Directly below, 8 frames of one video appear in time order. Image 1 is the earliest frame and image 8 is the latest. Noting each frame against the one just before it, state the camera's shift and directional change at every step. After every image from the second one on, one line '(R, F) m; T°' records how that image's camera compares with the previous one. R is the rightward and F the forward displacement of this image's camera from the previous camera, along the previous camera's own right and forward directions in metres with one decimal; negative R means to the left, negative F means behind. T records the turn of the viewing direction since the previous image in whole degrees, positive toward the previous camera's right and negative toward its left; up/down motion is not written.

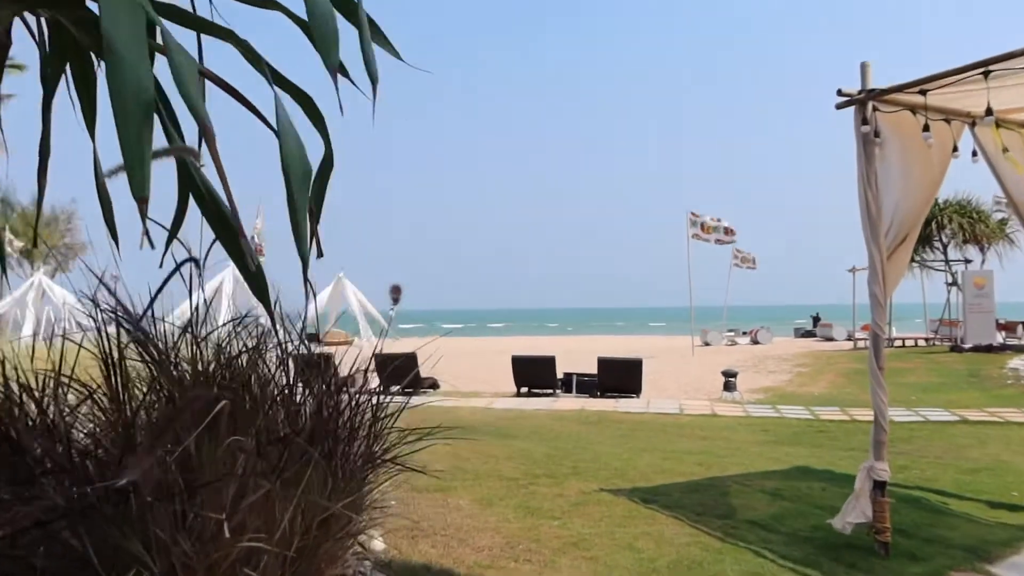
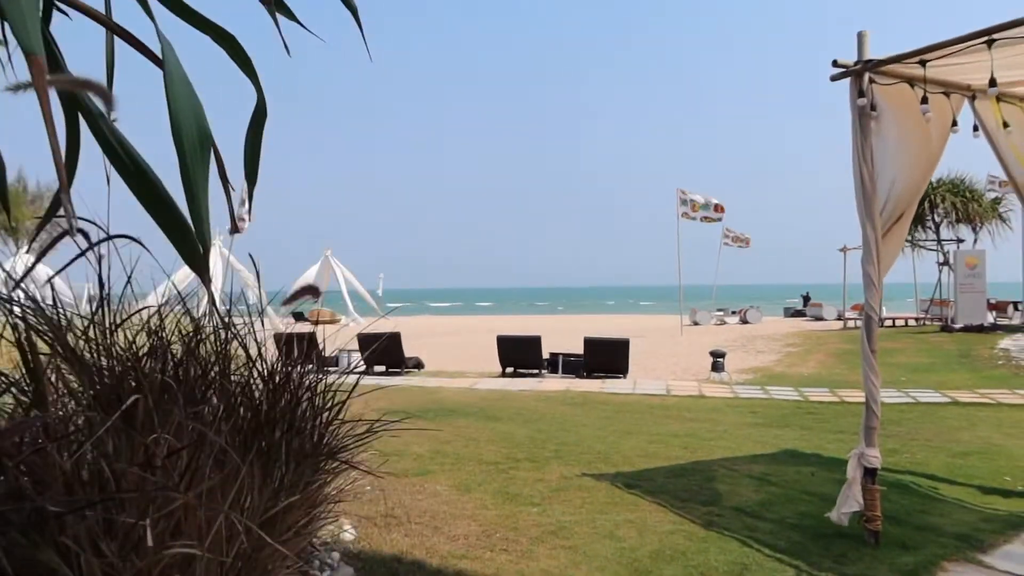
(+0.1, +0.2) m; +1°
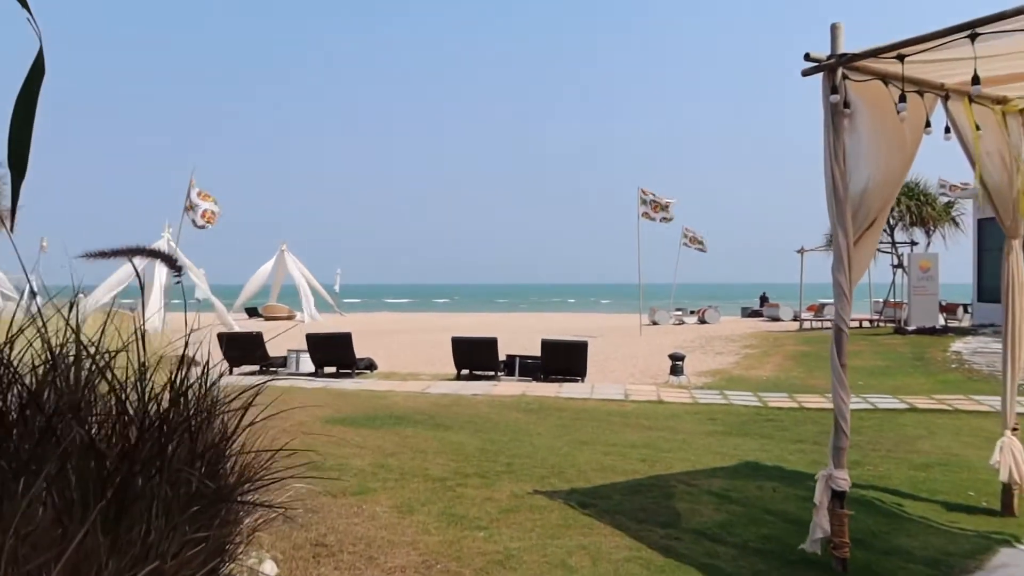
(+0.1, +0.4) m; +3°
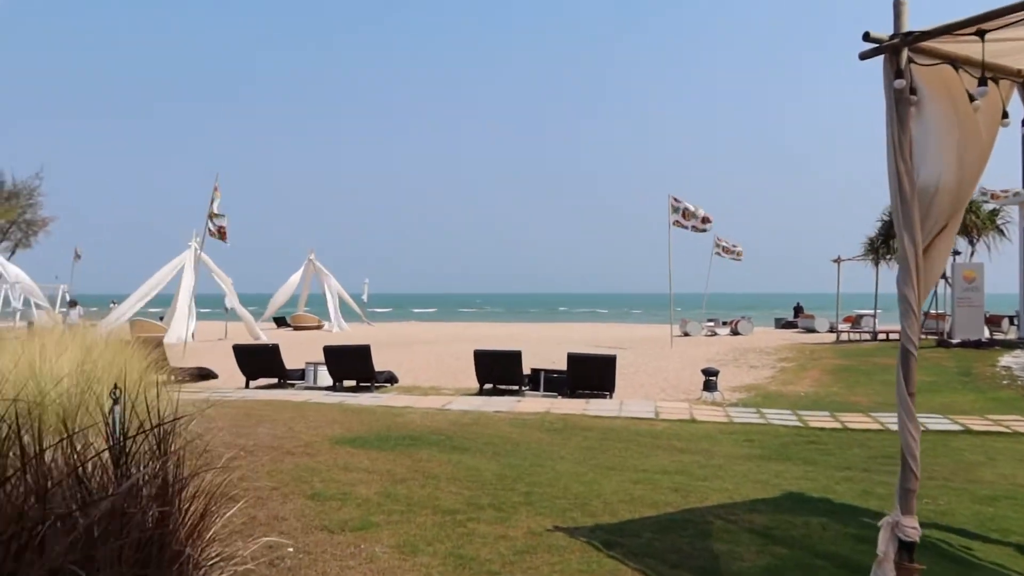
(+0.1, +0.5) m; -2°
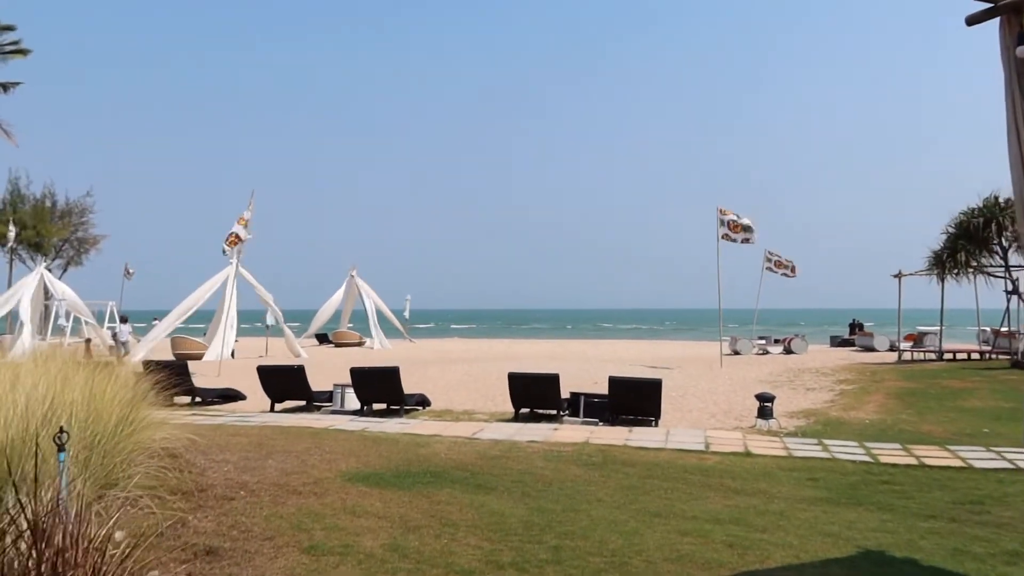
(+0.1, +0.8) m; -3°
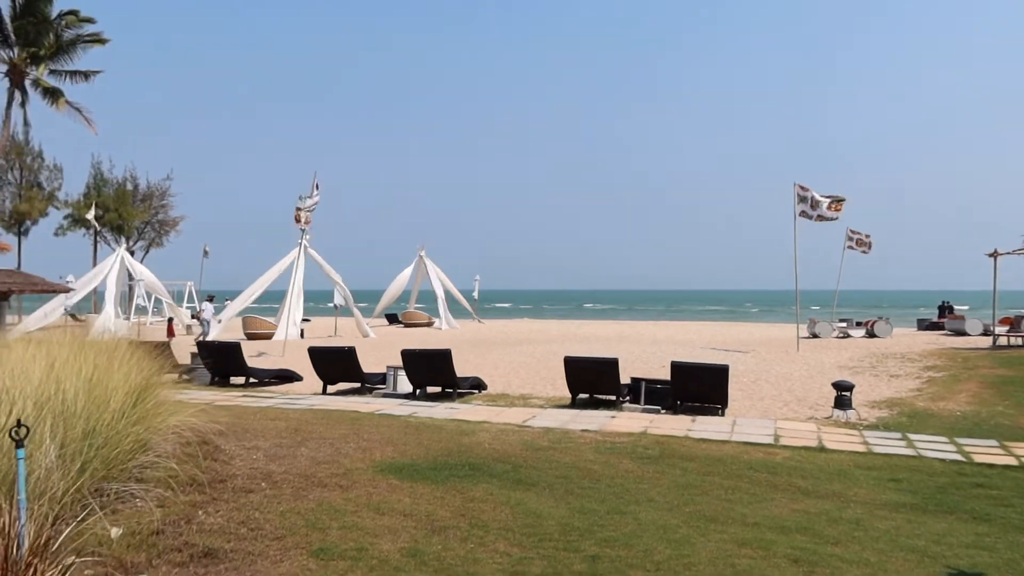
(+0.2, +0.6) m; -5°
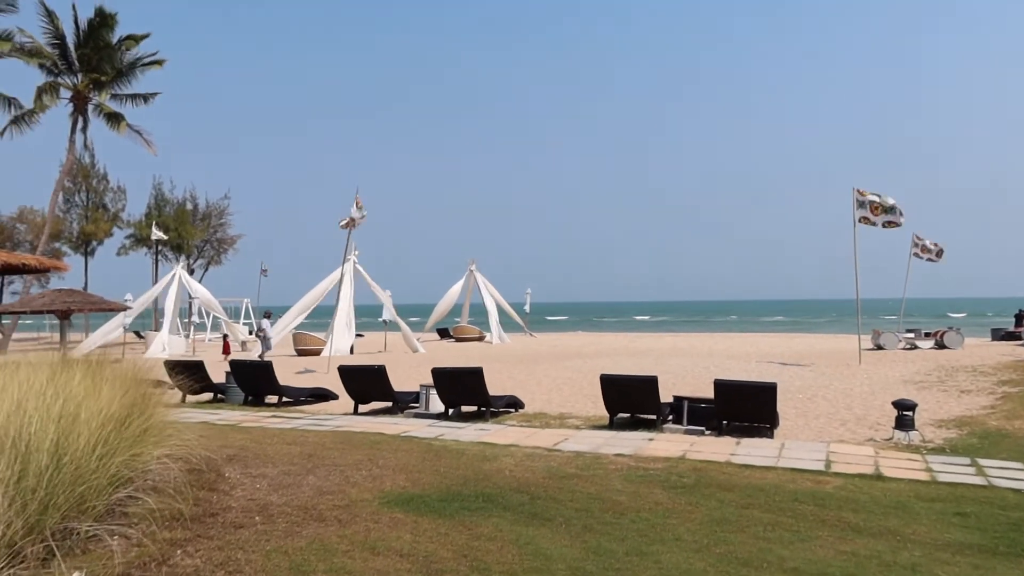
(+0.3, +0.5) m; -4°
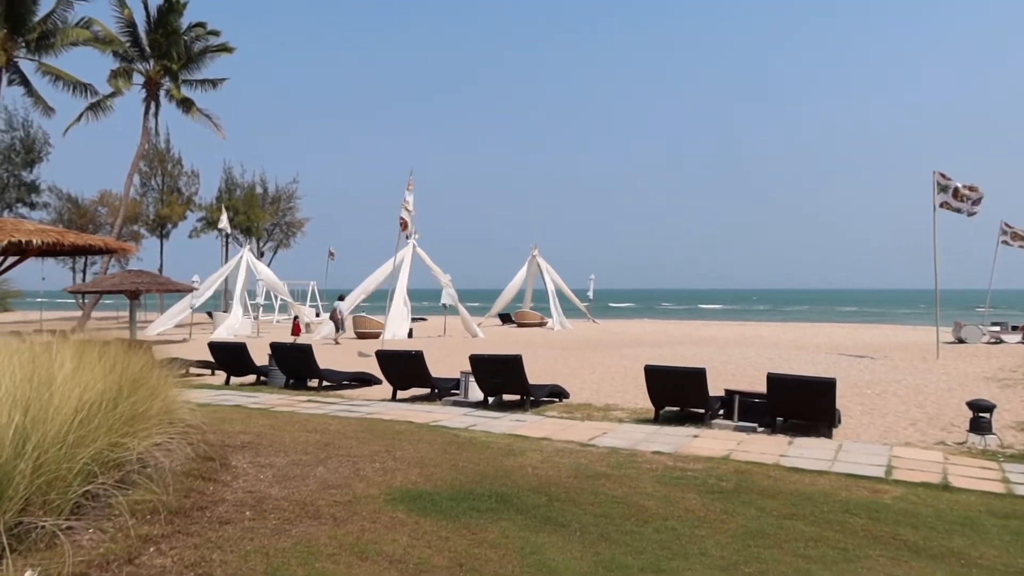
(+0.4, +0.5) m; -5°
